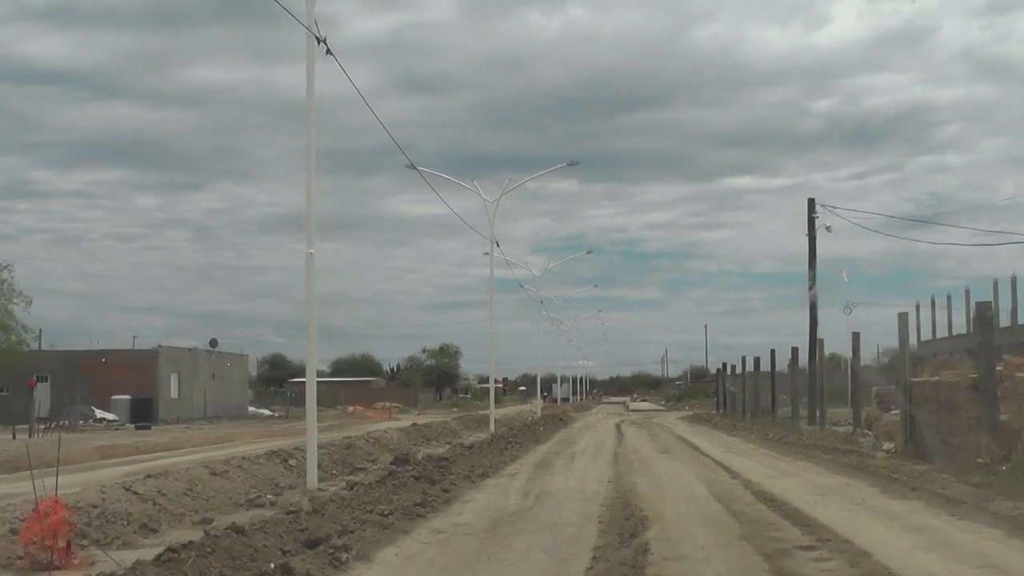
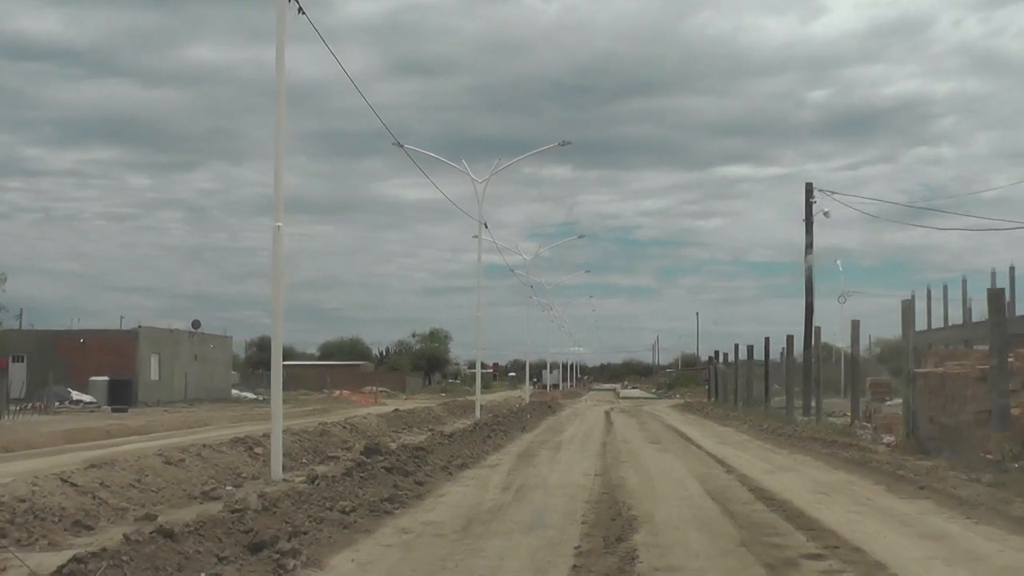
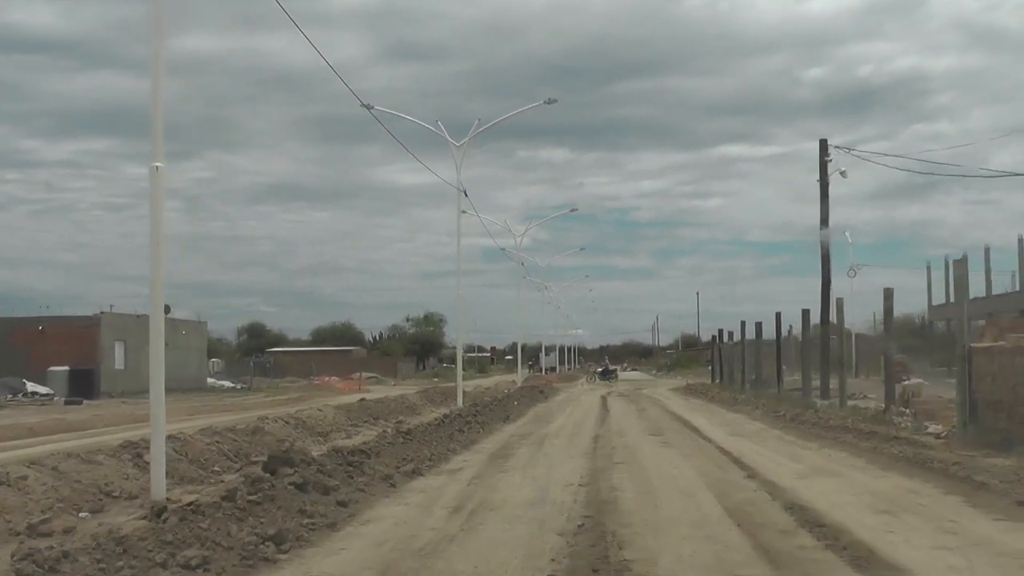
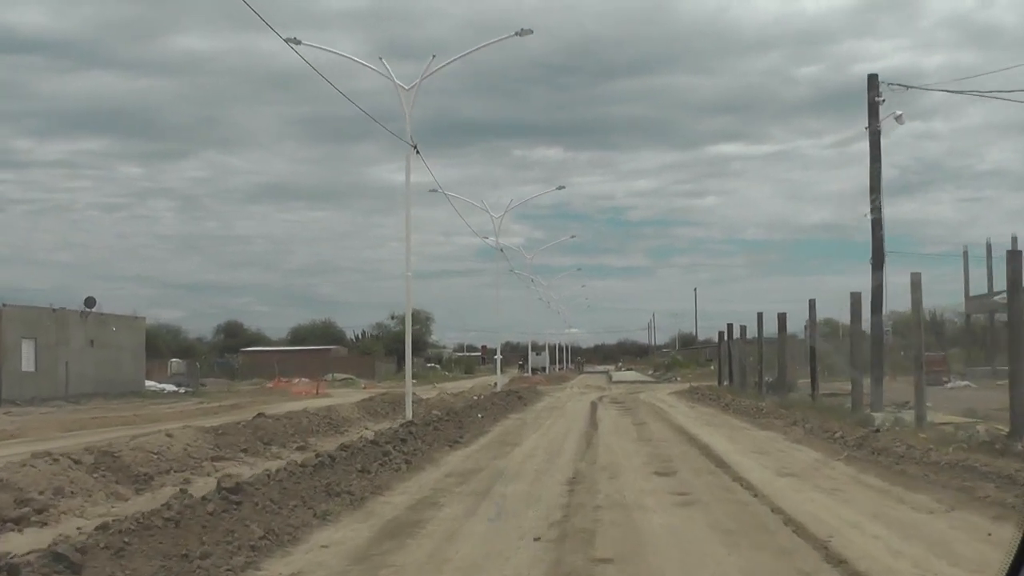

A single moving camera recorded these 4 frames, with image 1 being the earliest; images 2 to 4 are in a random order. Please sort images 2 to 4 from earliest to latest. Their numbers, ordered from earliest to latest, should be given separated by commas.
2, 3, 4
